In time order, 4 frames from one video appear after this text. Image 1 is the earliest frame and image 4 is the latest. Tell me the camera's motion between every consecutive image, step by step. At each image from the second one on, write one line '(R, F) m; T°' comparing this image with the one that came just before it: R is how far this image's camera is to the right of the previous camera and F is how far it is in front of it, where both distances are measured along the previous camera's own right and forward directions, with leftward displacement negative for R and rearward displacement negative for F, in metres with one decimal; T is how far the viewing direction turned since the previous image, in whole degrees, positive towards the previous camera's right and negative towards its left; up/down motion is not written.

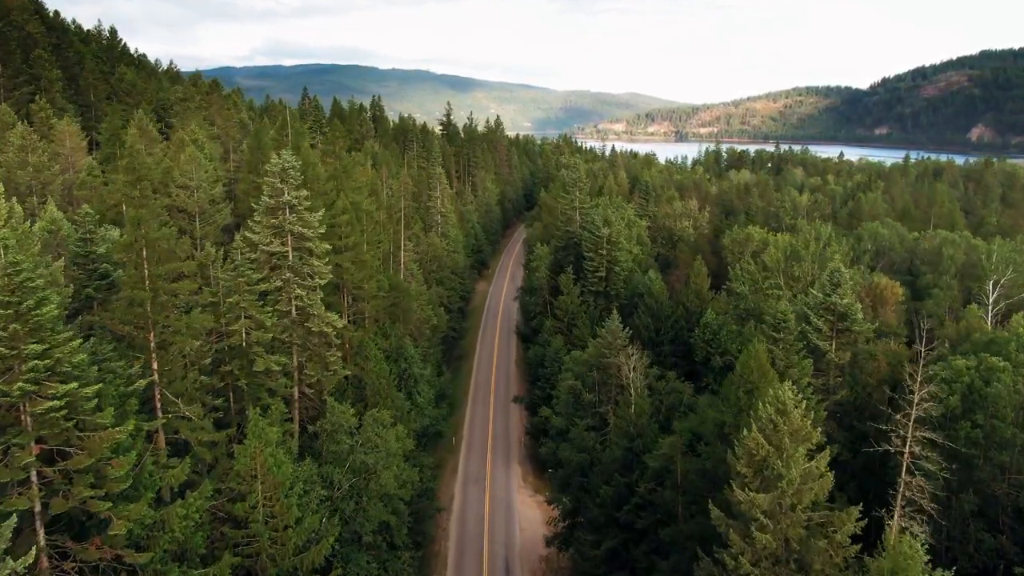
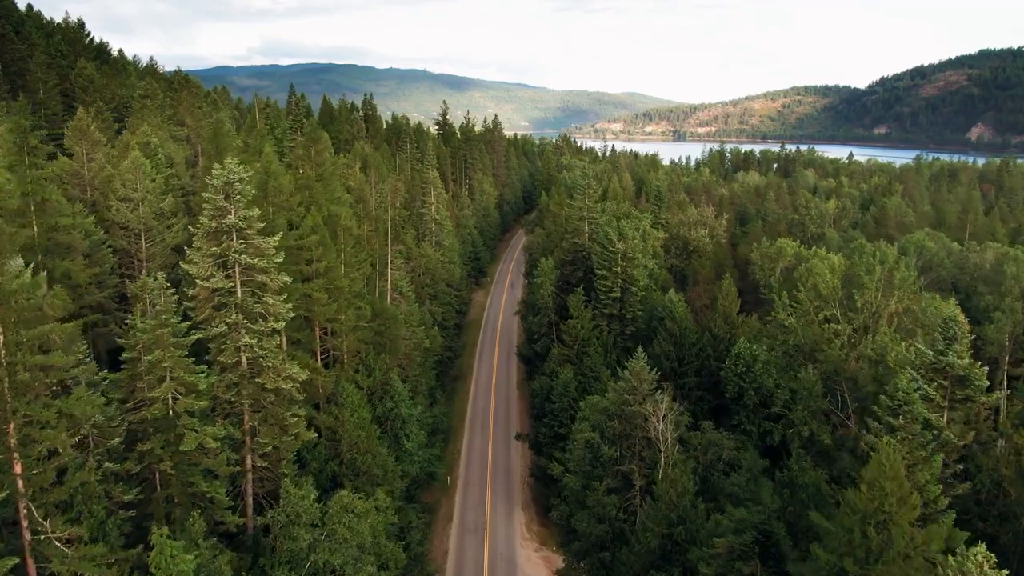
(-0.4, +7.5) m; 0°
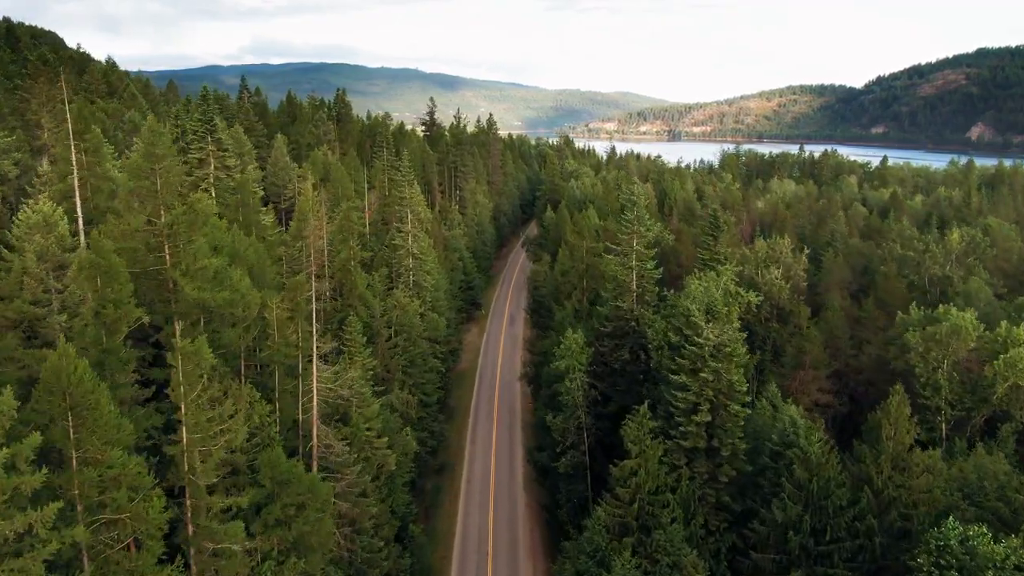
(-1.1, +22.5) m; +1°
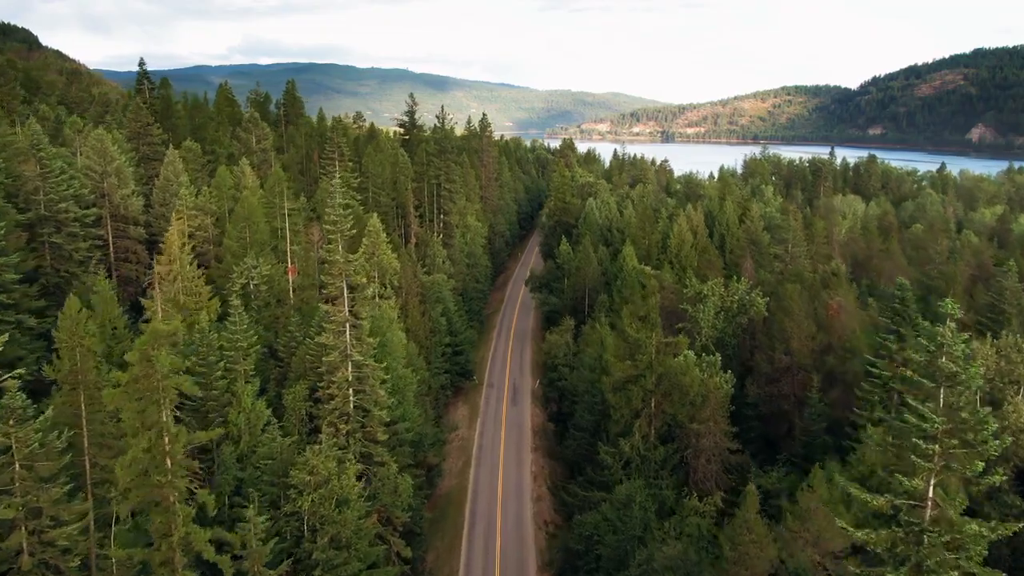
(-1.5, +28.9) m; +1°
